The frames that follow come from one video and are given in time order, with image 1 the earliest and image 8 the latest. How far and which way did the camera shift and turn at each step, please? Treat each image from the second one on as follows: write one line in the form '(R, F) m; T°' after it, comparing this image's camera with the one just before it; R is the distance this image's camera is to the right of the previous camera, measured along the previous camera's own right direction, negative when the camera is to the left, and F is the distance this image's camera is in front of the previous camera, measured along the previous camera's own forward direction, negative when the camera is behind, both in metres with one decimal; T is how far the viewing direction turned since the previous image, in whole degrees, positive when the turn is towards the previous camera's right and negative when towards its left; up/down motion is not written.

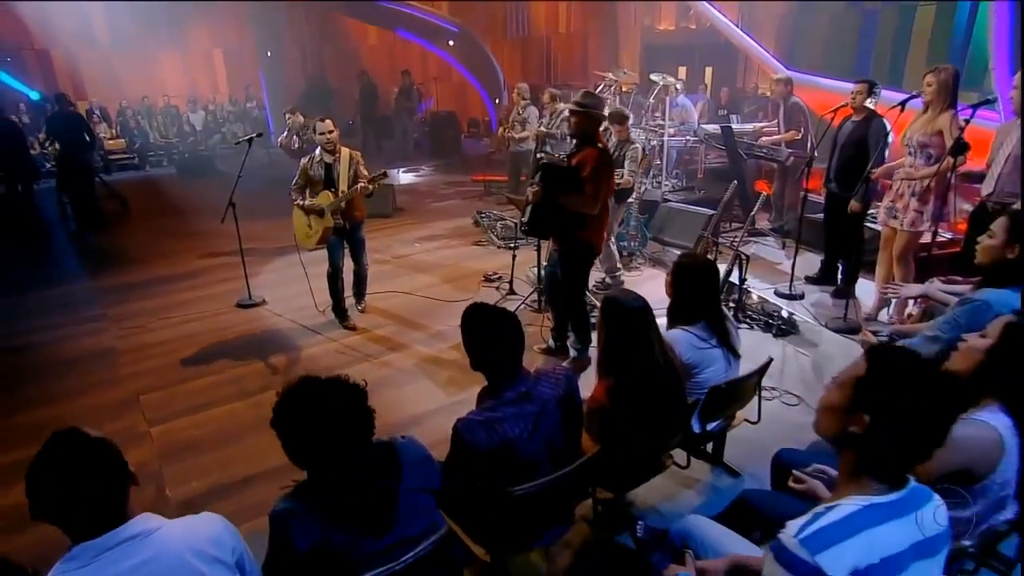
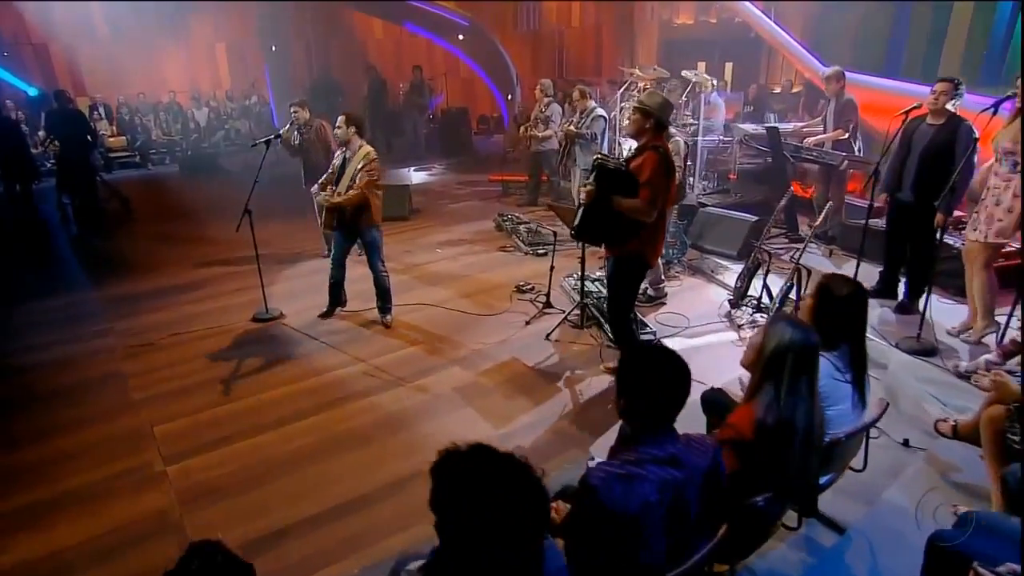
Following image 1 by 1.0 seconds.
(-0.3, +0.3) m; 0°
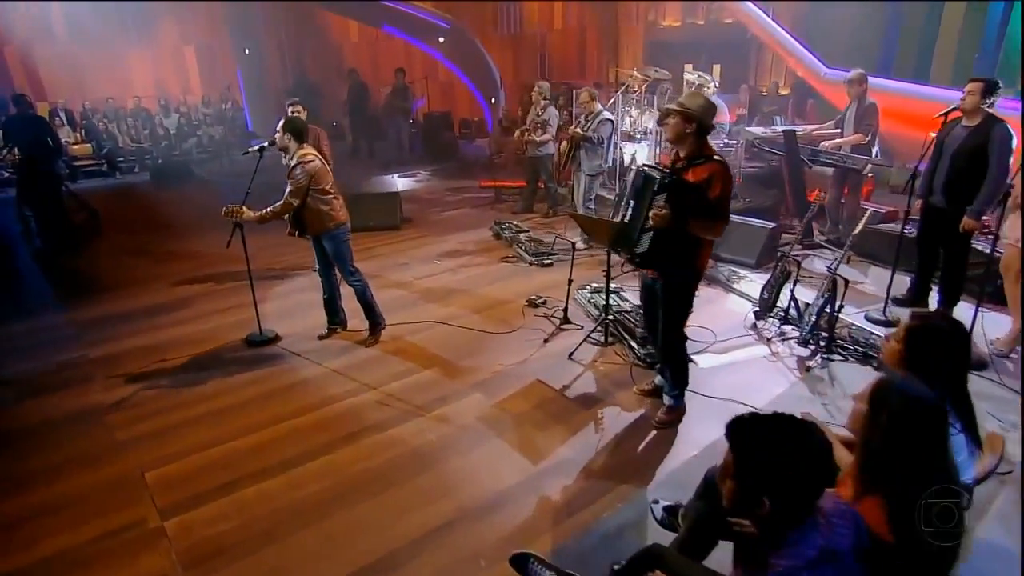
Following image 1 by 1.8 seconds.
(-0.3, +0.3) m; +3°
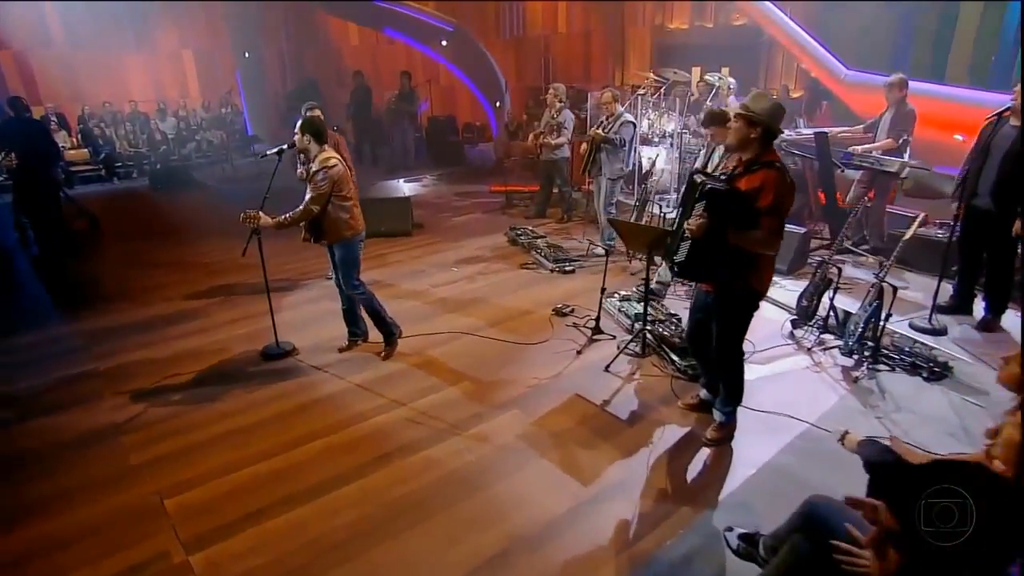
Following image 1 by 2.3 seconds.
(-0.2, +0.2) m; +1°
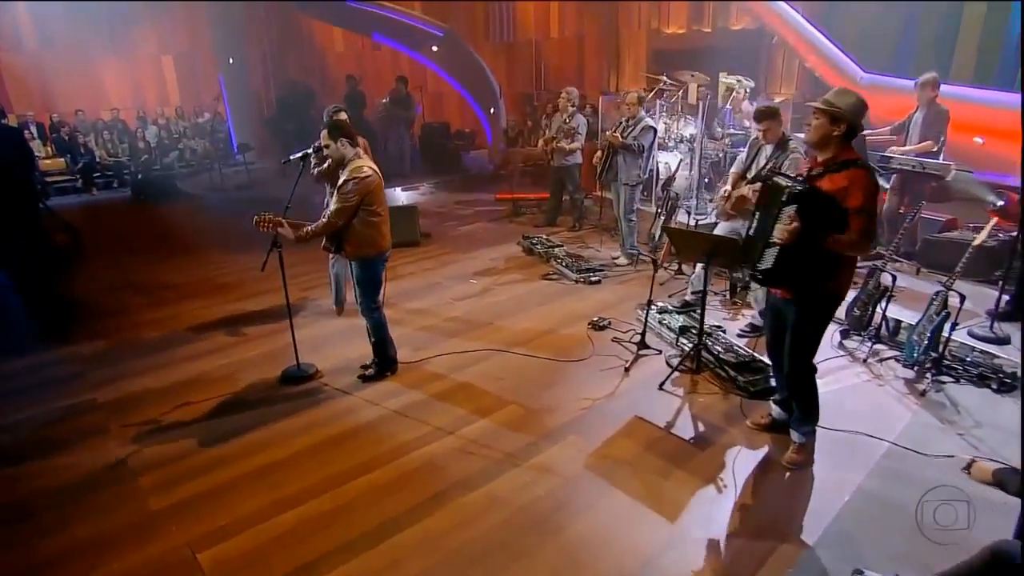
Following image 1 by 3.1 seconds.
(-0.4, +0.3) m; +2°
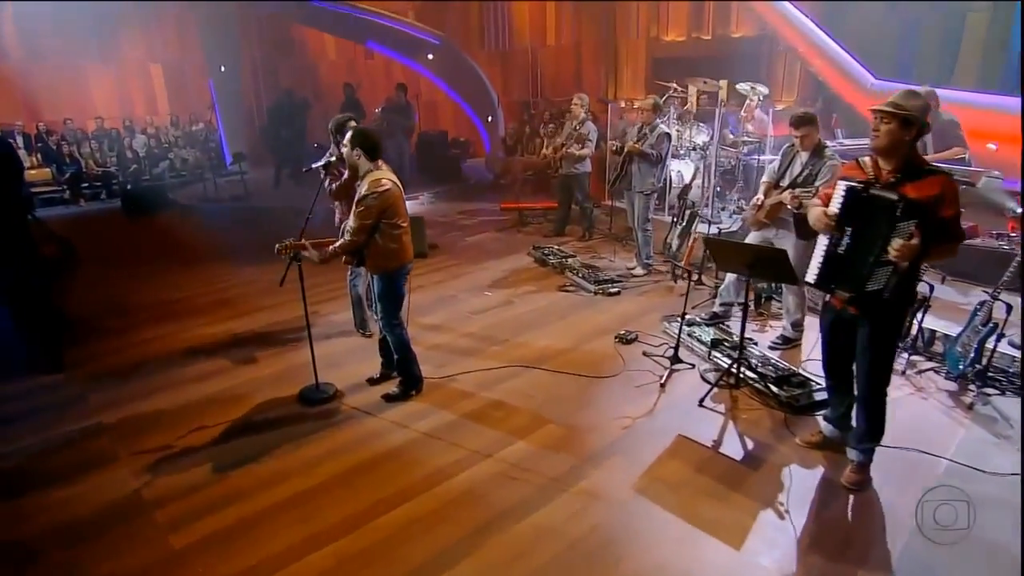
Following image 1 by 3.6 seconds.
(-0.3, +0.2) m; +1°
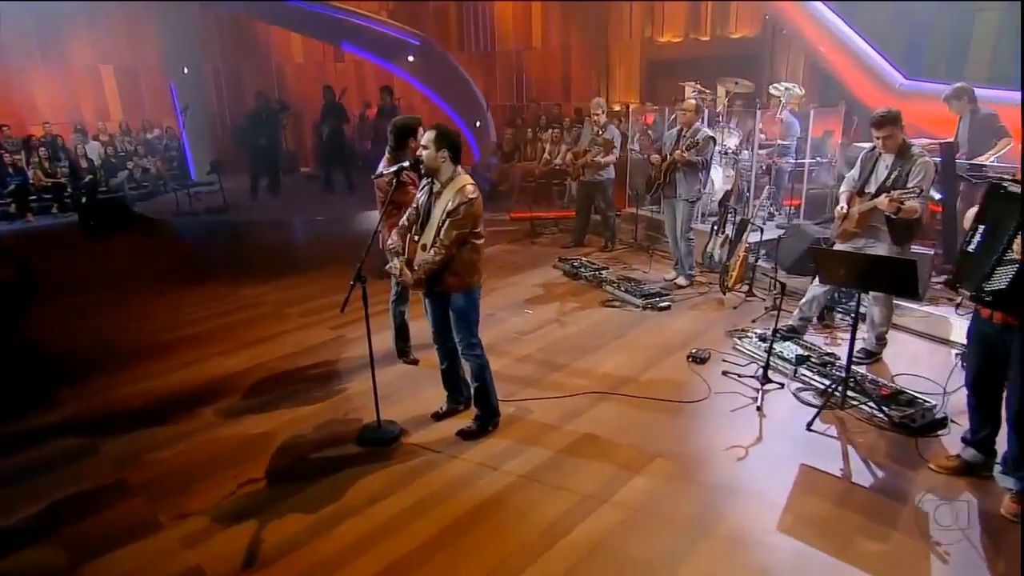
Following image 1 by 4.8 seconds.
(-0.7, +0.4) m; +4°
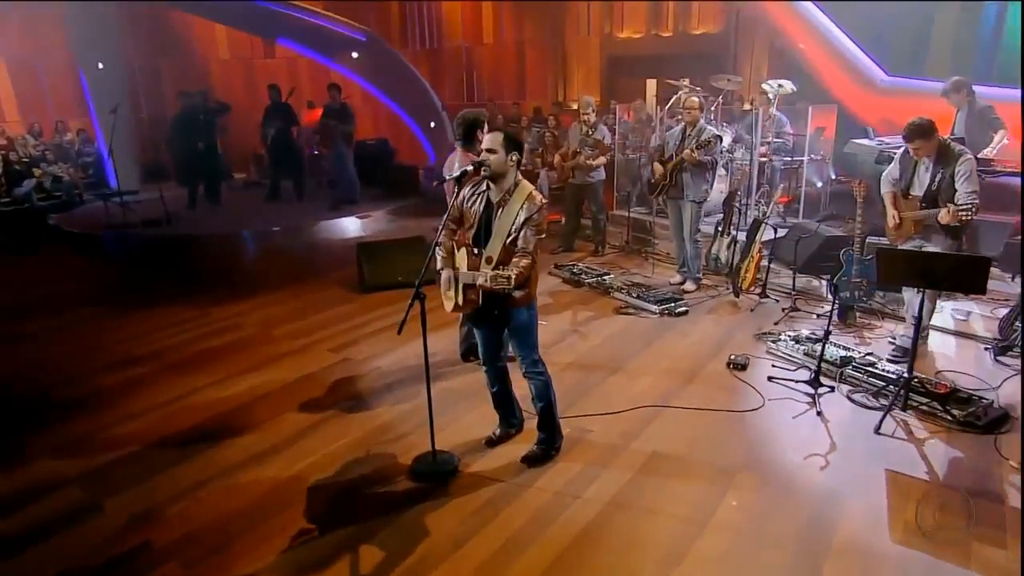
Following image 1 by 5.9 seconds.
(-0.7, +0.3) m; +7°
